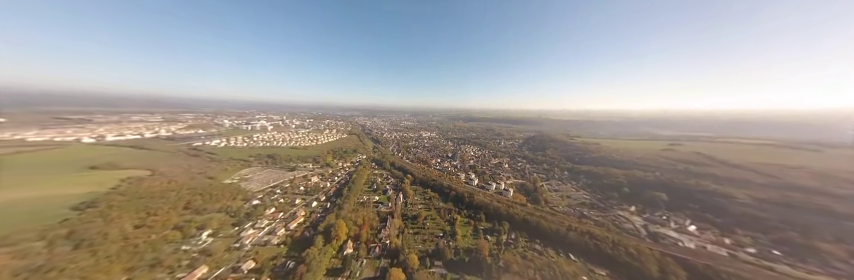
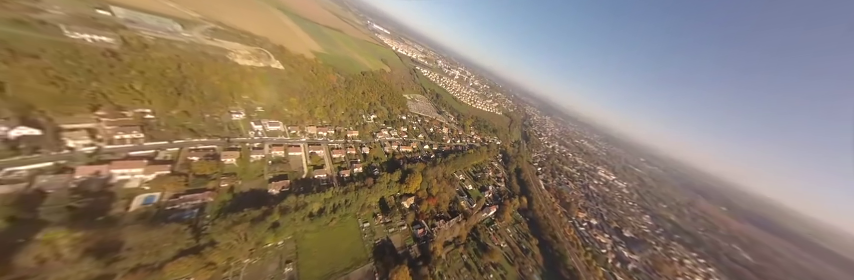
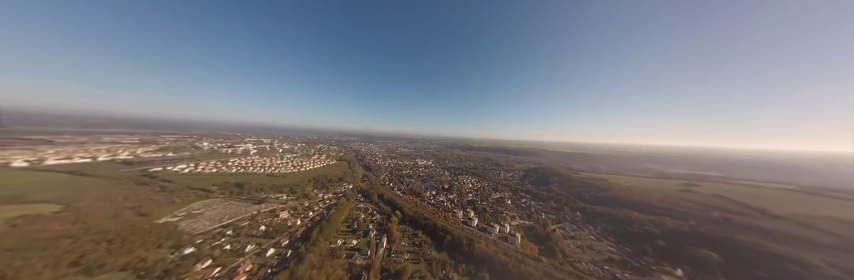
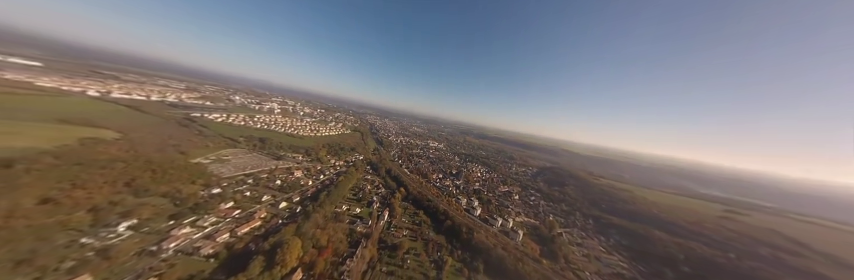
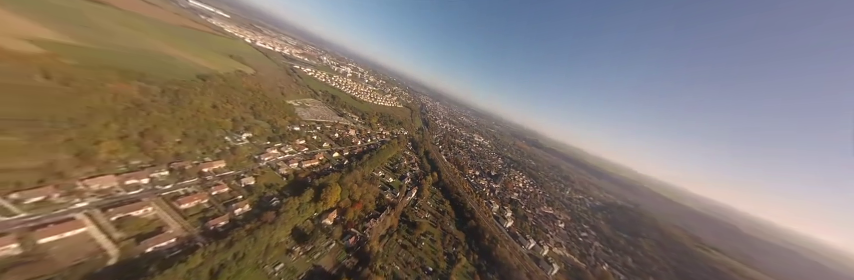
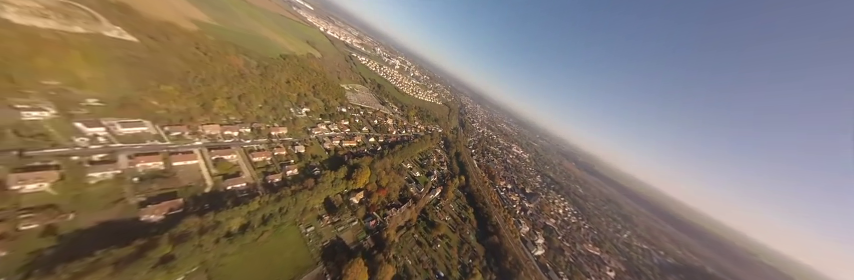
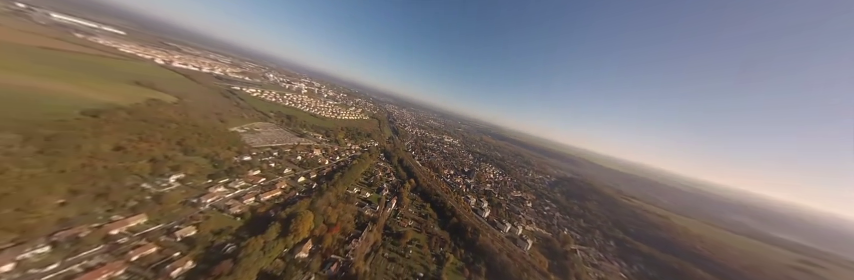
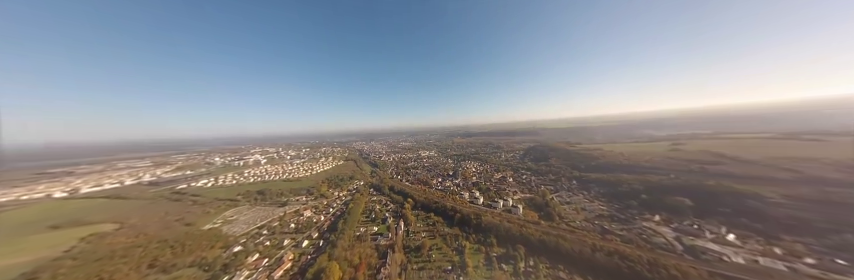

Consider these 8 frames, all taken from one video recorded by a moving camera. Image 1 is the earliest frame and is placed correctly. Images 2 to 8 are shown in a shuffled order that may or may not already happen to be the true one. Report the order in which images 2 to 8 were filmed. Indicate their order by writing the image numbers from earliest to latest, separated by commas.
8, 3, 4, 7, 5, 6, 2
